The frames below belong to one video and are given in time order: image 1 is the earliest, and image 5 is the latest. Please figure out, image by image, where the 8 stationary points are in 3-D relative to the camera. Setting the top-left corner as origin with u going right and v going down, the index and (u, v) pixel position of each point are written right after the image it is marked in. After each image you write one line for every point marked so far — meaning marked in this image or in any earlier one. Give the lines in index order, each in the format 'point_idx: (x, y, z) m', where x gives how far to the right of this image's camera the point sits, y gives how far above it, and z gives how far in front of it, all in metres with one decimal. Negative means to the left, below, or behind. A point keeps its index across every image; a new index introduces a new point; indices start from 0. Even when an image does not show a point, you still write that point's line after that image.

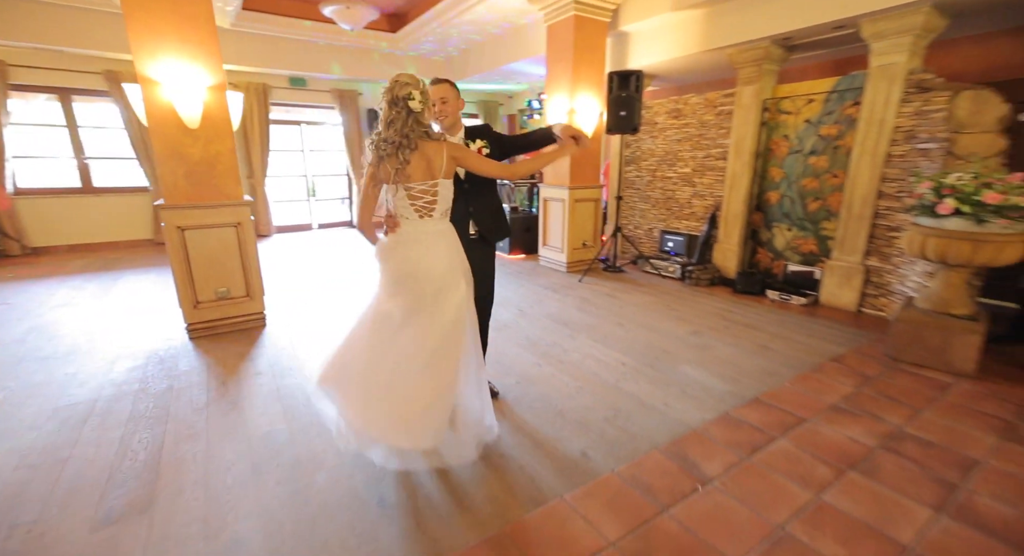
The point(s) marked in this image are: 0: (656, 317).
0: (+1.1, -0.3, +3.6) m
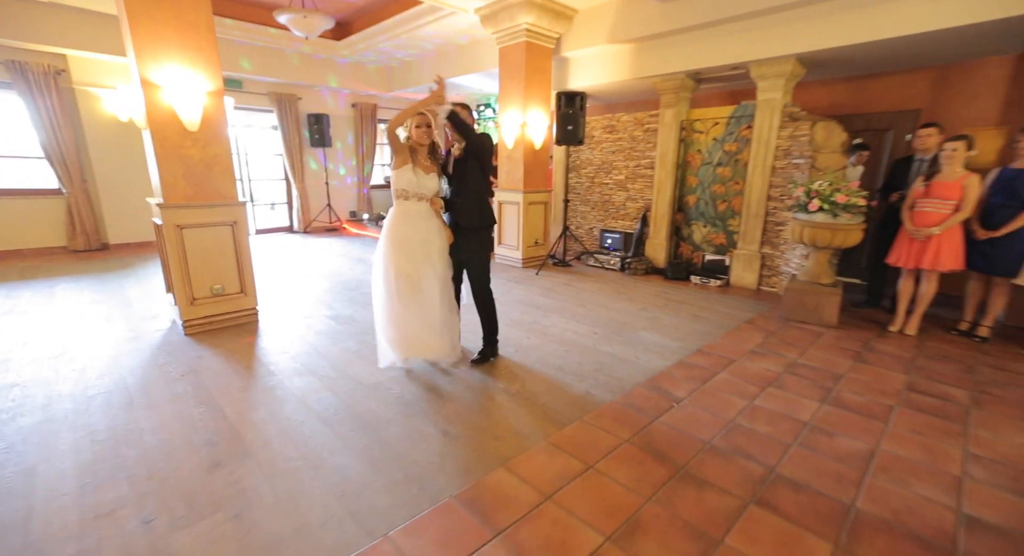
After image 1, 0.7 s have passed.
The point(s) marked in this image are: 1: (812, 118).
0: (+0.9, -0.2, +4.3) m
1: (+2.7, +1.4, +4.0) m
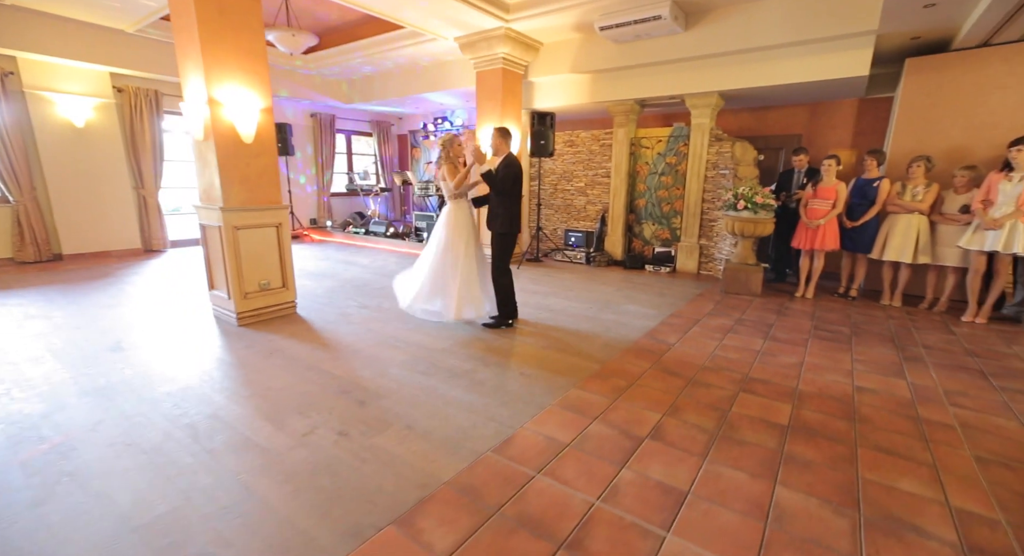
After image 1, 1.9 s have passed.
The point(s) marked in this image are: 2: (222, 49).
0: (+0.9, -0.1, +5.2) m
1: (+2.6, +1.6, +5.3) m
2: (-2.2, +1.7, +3.5) m
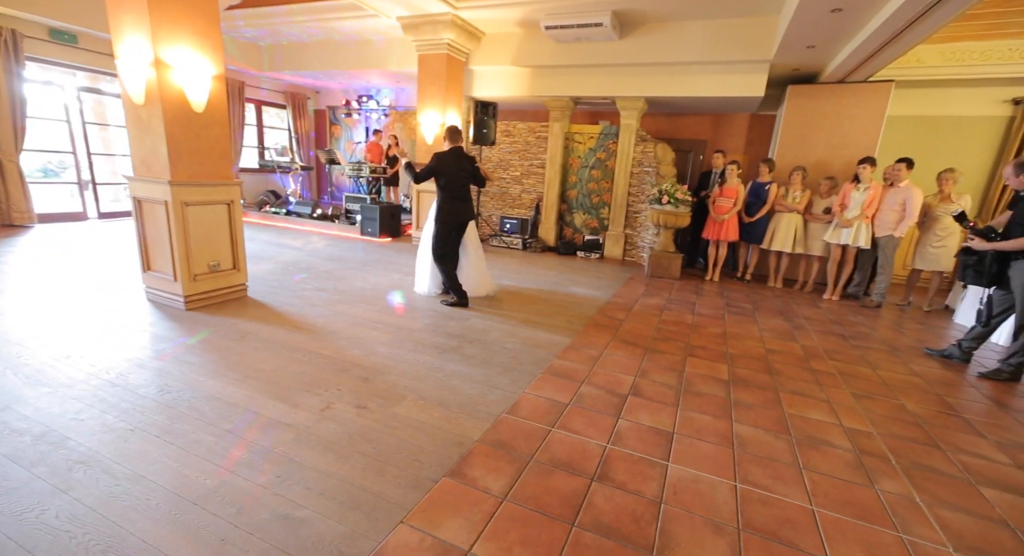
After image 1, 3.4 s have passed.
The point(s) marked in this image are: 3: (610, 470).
0: (+0.2, +0.1, +5.6) m
1: (+1.9, +1.8, +6.0) m
2: (-2.3, +1.9, +3.2) m
3: (+0.4, -0.8, +2.0) m
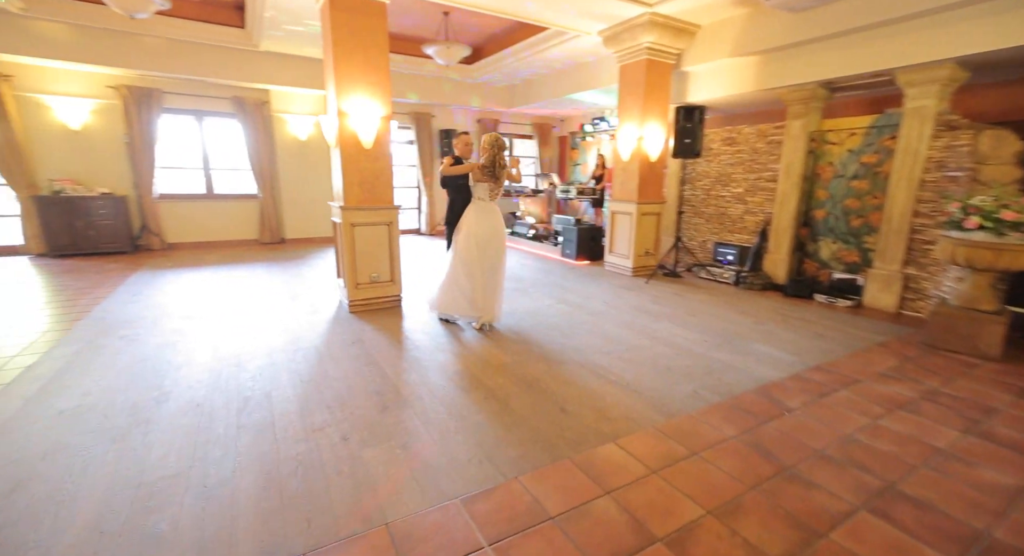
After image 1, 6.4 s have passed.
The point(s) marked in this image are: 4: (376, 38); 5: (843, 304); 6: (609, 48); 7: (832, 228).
0: (+2.0, -0.3, +4.3) m
1: (+3.7, +1.2, +3.7) m
2: (-1.4, +1.8, +3.8) m
3: (-0.1, -1.0, +1.2) m
4: (-1.2, +2.0, +3.9) m
5: (+3.2, -0.2, +4.4) m
6: (+1.2, +2.8, +5.5) m
7: (+3.3, +0.5, +4.7) m
